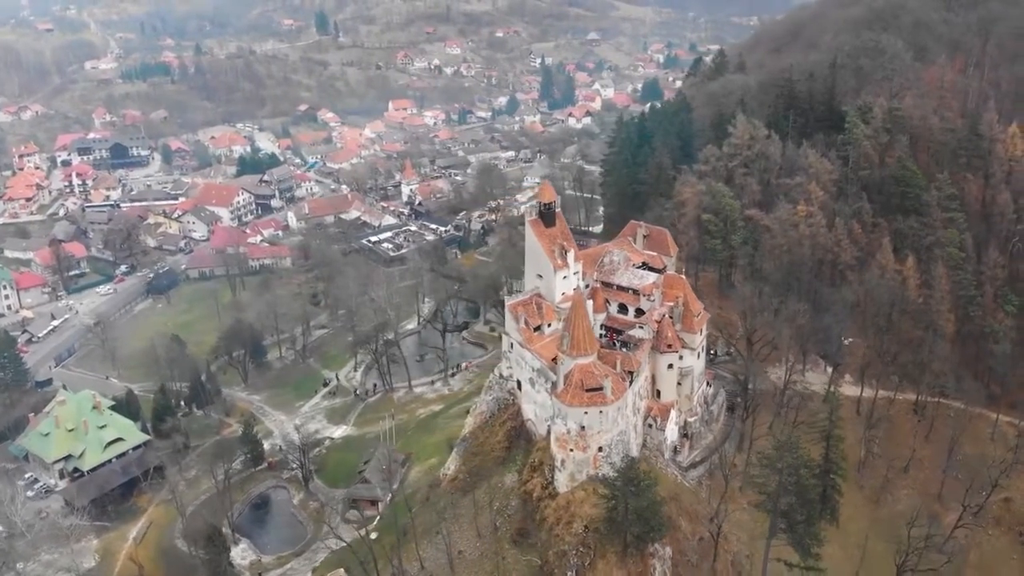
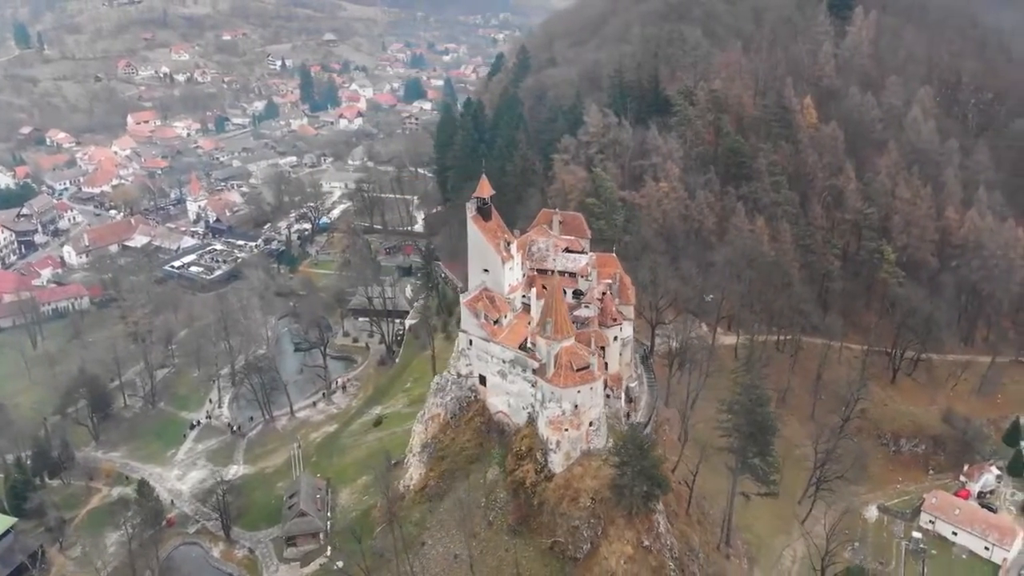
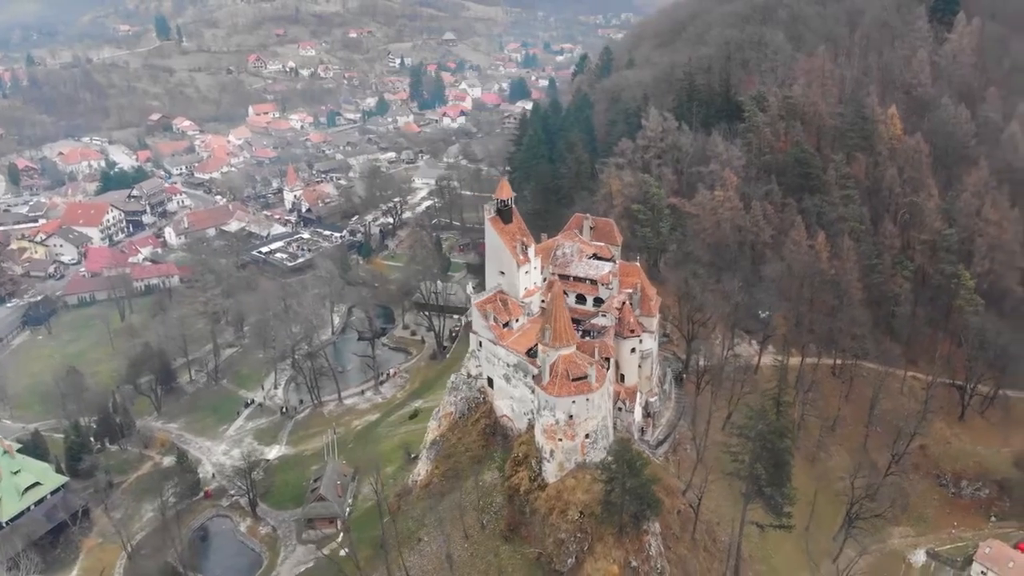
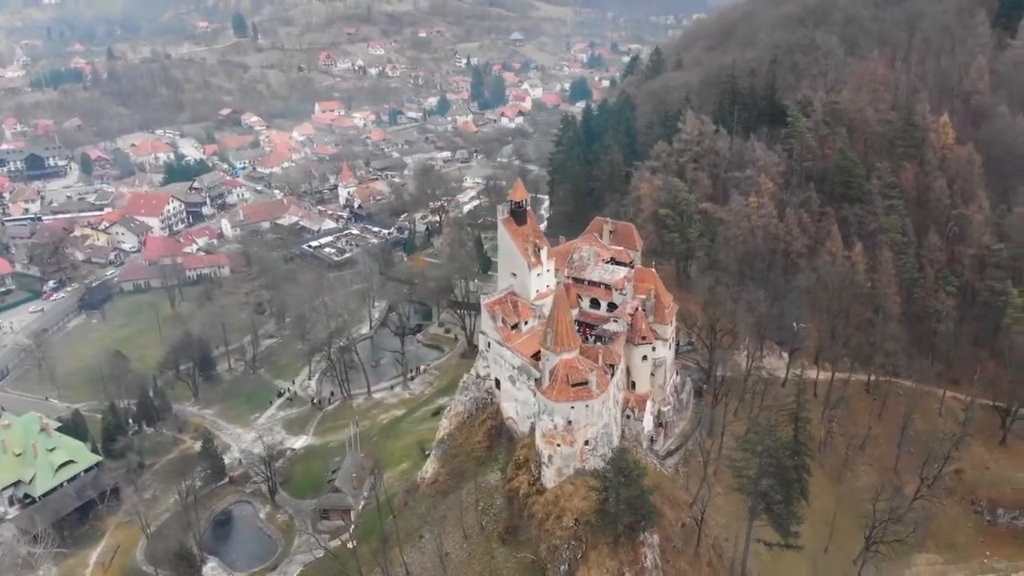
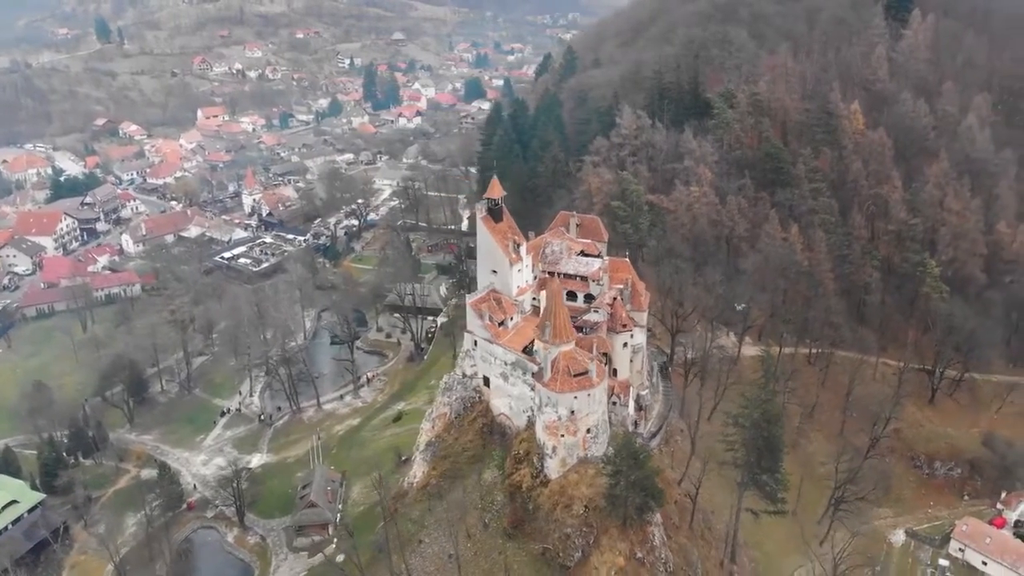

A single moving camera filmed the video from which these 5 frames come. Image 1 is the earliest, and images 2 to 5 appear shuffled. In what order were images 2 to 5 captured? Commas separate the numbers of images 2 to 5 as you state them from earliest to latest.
4, 3, 5, 2
